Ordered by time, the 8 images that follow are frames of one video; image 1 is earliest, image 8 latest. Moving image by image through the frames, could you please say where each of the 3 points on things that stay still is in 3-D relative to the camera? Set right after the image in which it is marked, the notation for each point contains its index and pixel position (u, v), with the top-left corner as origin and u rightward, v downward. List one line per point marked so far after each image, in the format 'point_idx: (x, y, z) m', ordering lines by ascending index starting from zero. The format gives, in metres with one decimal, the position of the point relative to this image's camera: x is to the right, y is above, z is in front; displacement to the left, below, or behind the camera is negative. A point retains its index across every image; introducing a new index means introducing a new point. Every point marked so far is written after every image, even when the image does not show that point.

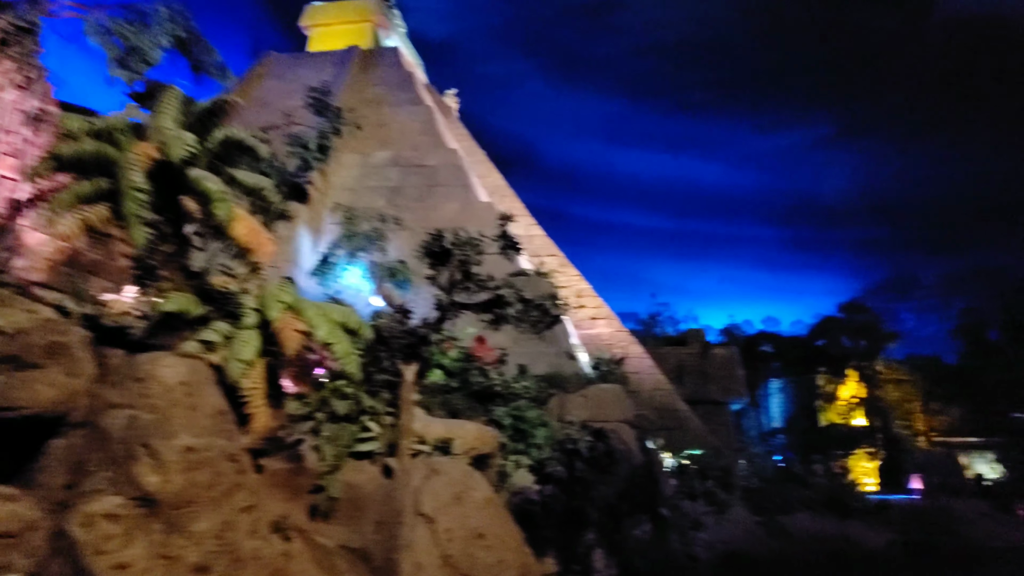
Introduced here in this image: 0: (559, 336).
0: (+0.6, -0.6, +9.9) m
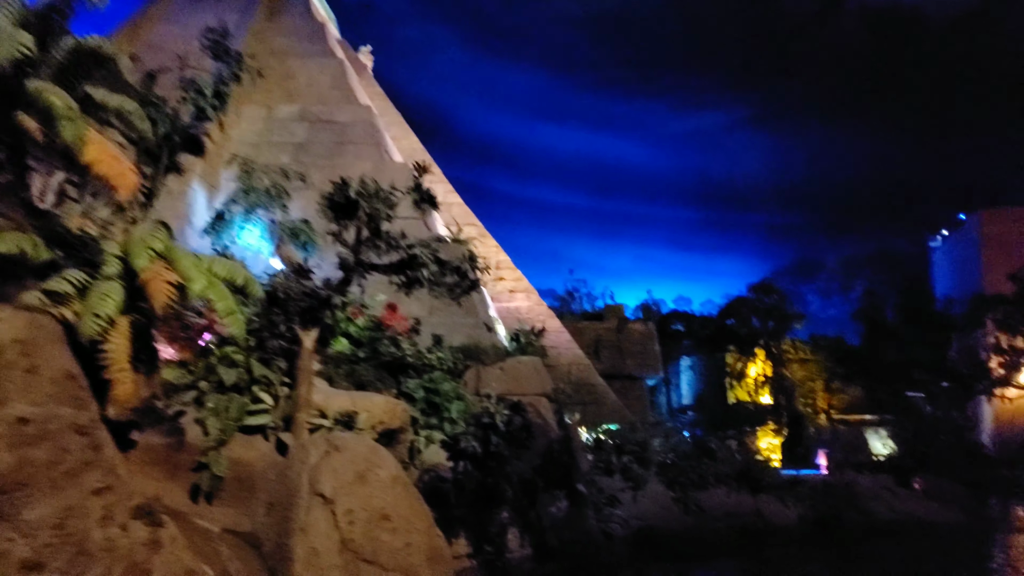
0: (-0.4, -0.2, +9.4) m
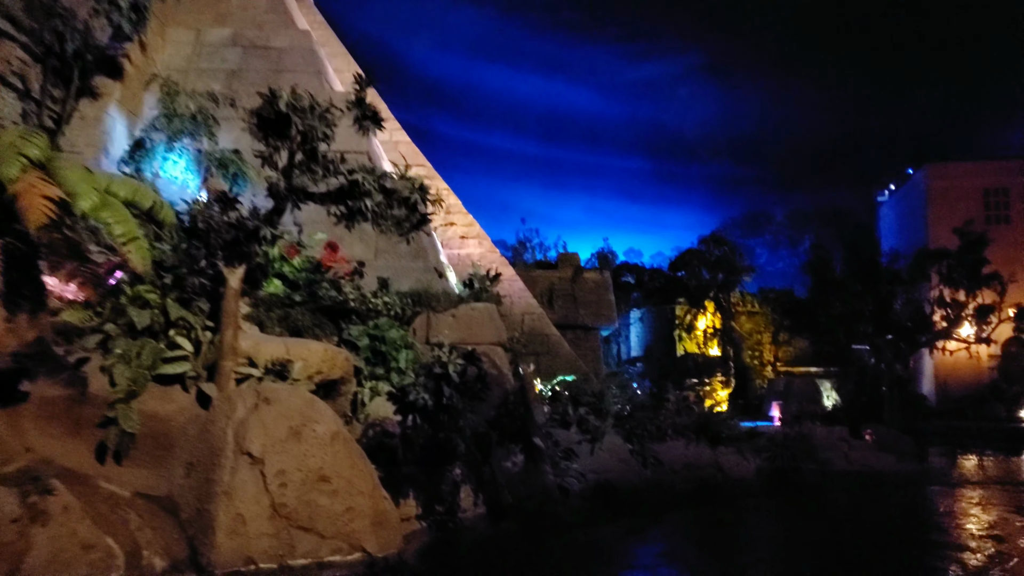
0: (-0.9, +0.4, +8.7) m
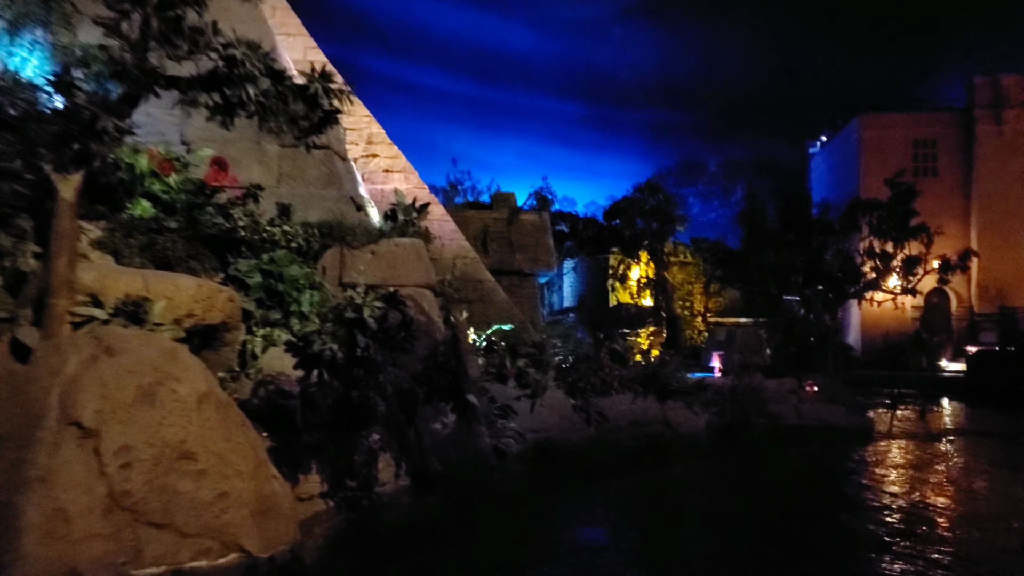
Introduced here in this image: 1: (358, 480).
0: (-1.5, +1.0, +7.4) m
1: (-1.0, -1.2, +5.2) m
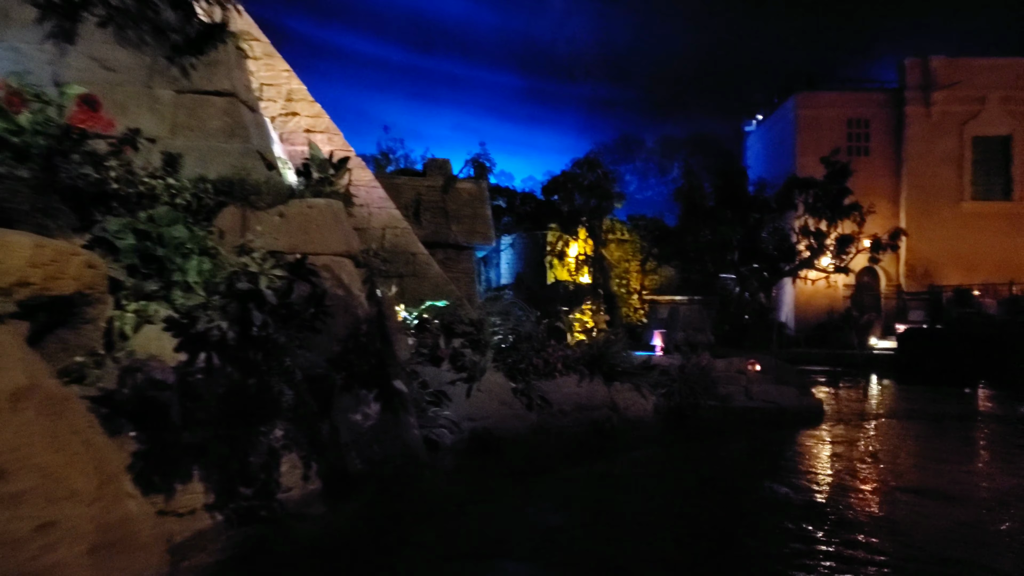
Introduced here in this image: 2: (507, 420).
0: (-2.1, +1.3, +6.4) m
1: (-1.3, -1.0, +4.3) m
2: (-0.1, -1.2, +7.4) m
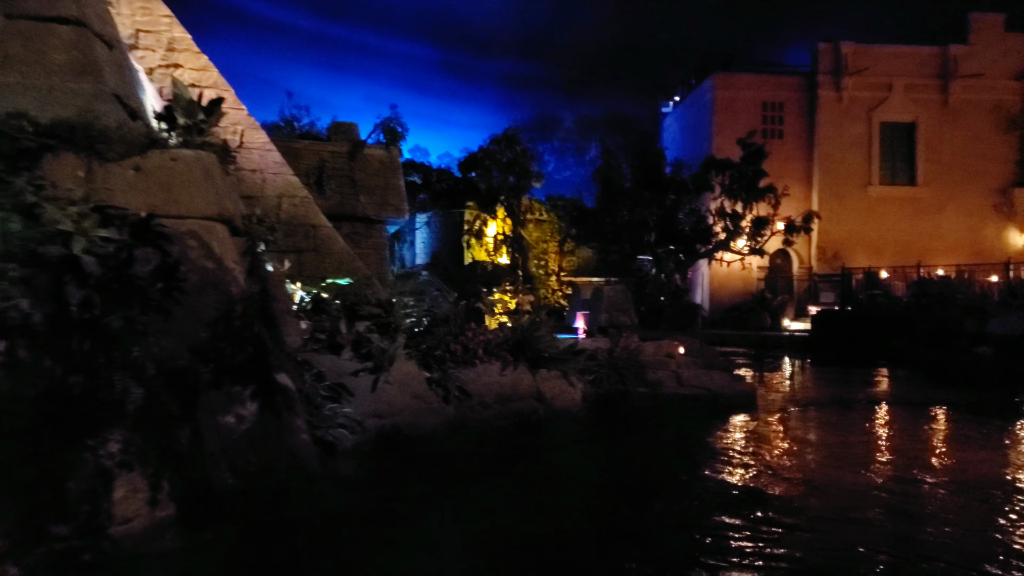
0: (-2.6, +1.4, +5.2) m
1: (-1.7, -0.9, +3.2) m
2: (-0.7, -1.0, +6.5) m
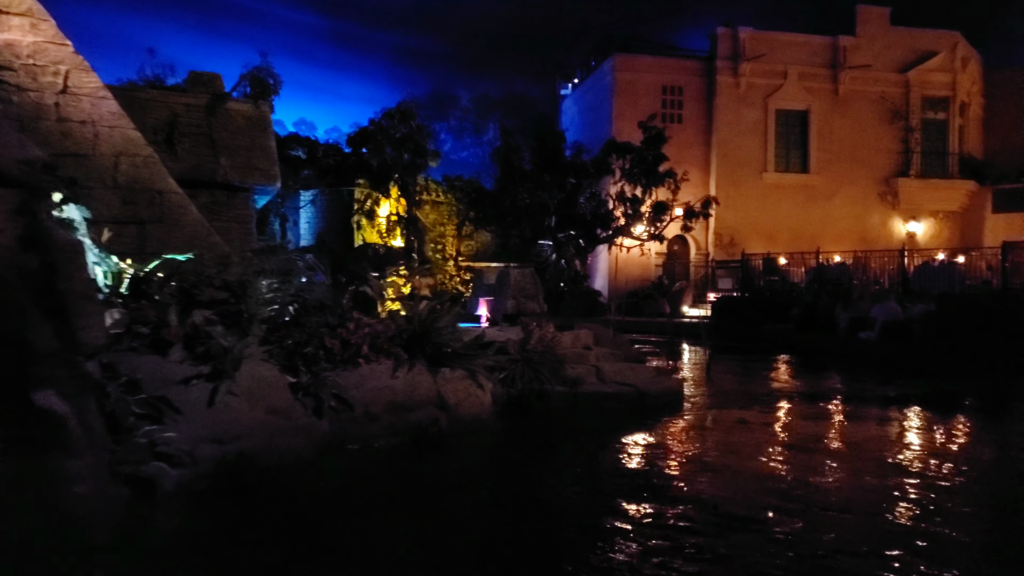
0: (-3.1, +1.6, +3.4) m
1: (-1.9, -0.8, +1.6) m
2: (-1.4, -0.9, +4.9) m
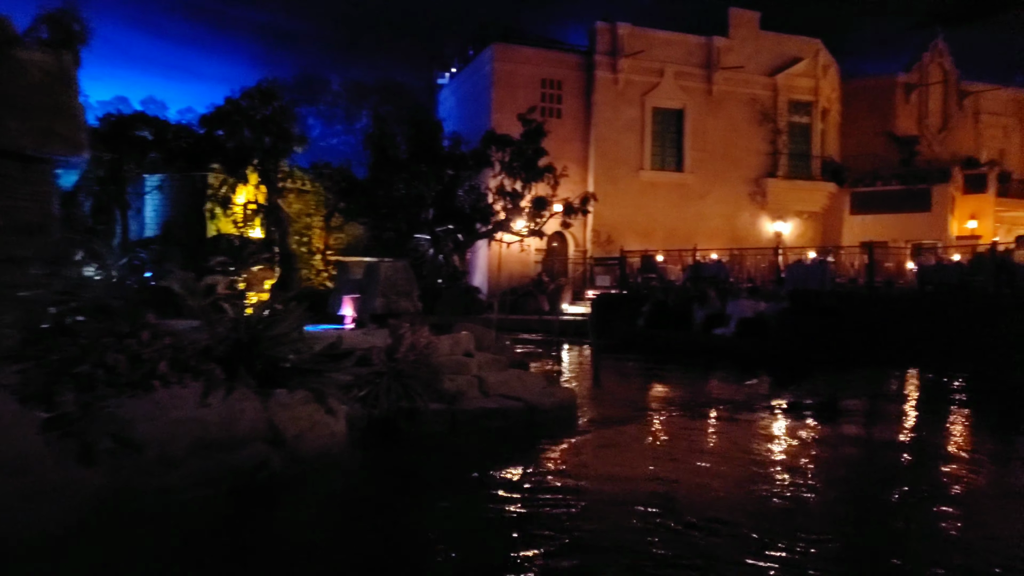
0: (-3.5, +1.6, +1.7) m
1: (-2.0, -0.8, 0.0) m
2: (-2.0, -0.8, +3.5) m
